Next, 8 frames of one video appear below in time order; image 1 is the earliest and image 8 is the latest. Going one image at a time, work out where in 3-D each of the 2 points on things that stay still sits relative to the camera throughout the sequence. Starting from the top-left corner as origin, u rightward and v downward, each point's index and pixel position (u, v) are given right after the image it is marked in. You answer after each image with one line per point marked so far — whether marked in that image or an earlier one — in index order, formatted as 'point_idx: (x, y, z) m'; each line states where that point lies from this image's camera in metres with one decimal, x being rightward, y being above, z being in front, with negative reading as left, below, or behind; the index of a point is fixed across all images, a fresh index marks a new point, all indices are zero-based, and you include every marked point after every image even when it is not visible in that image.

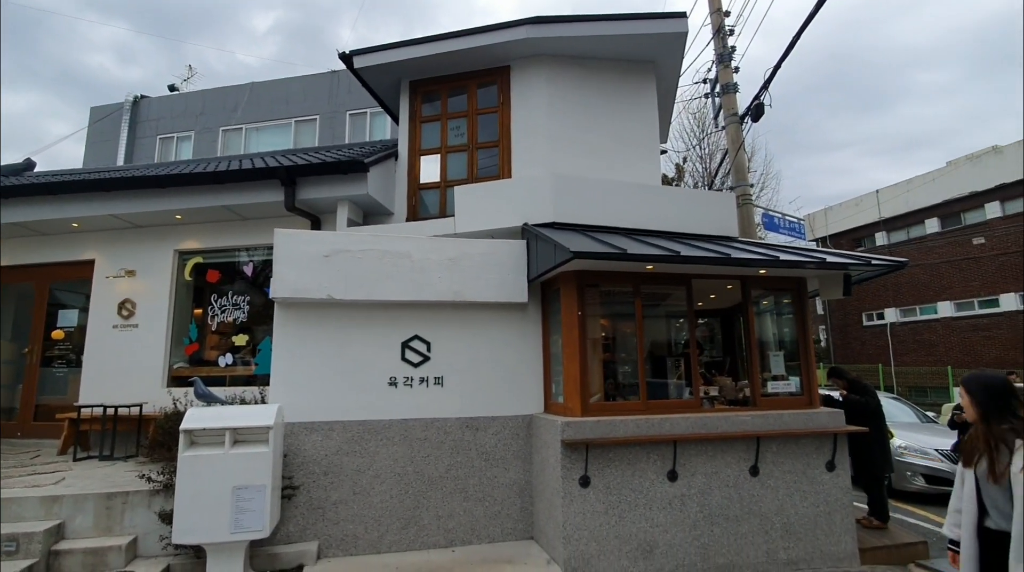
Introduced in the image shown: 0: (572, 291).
0: (+0.6, -0.1, +5.5) m
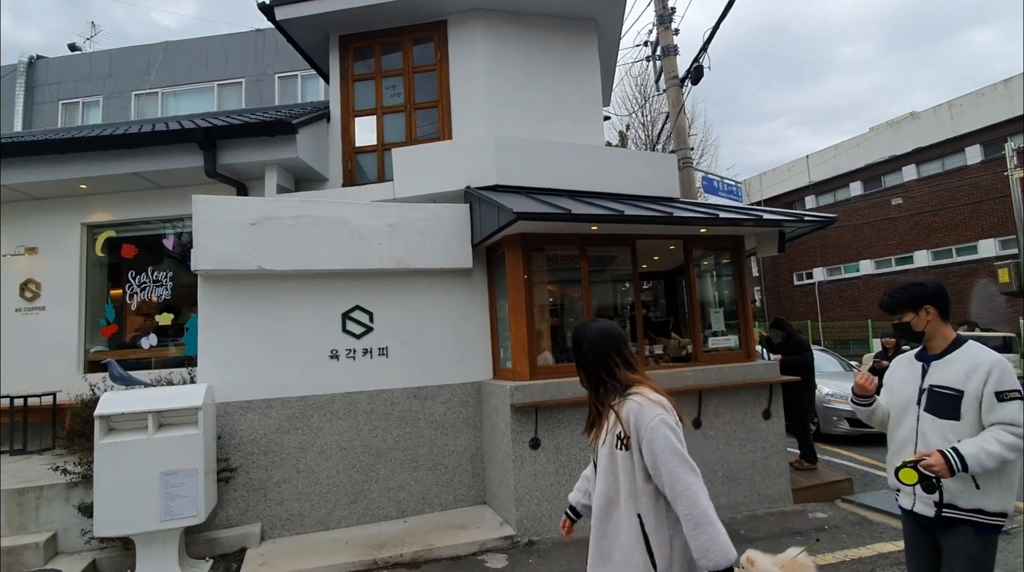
0: (0.0, +0.3, +5.4) m
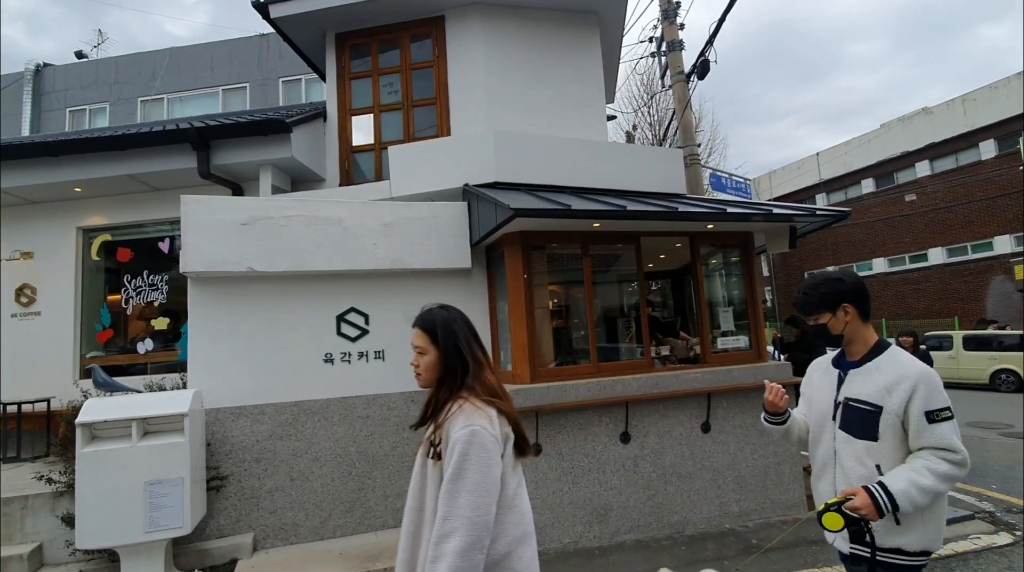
0: (0.0, +0.3, +5.3) m
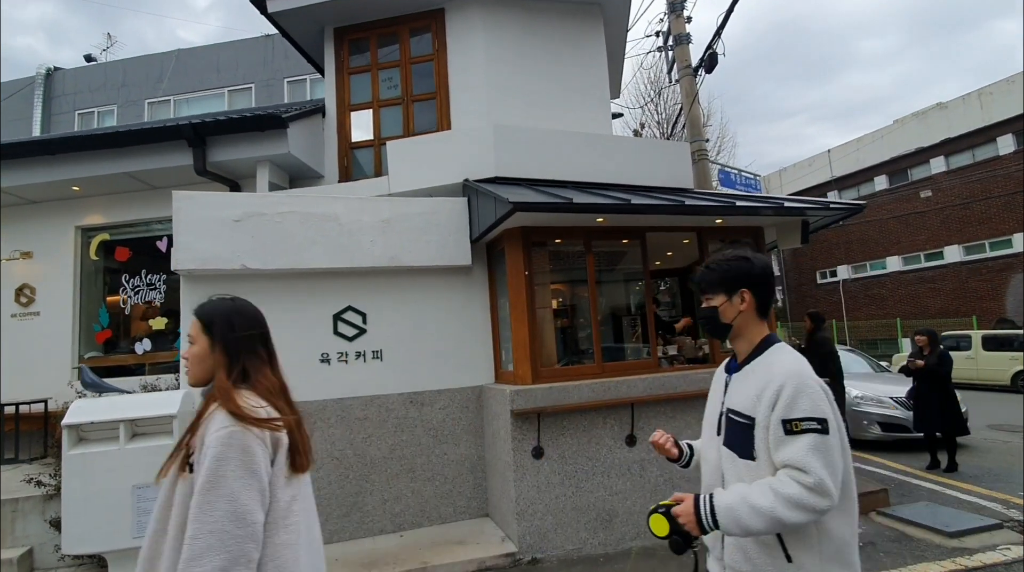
0: (0.0, +0.4, +5.1) m
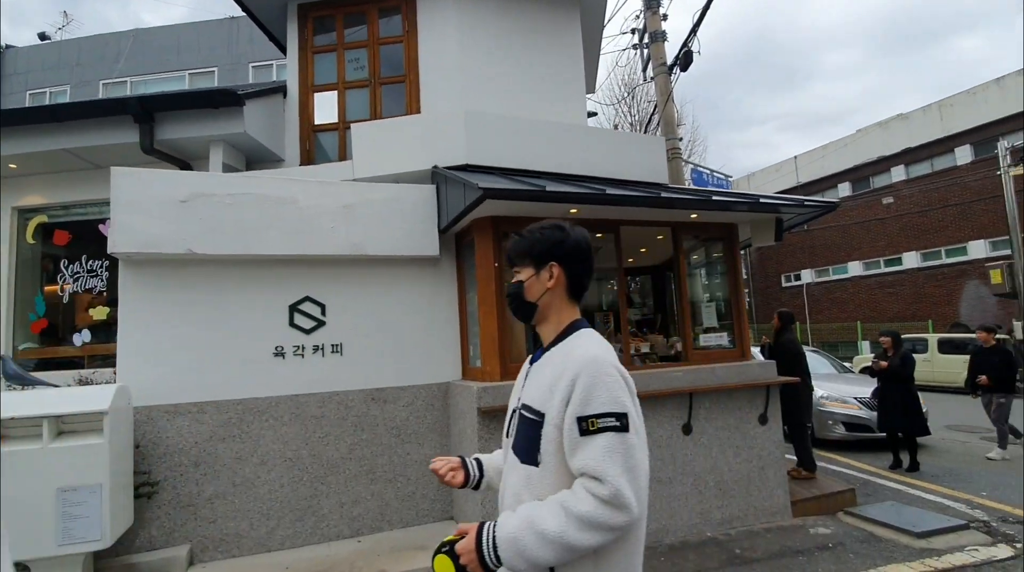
0: (-0.2, +0.4, +4.9) m
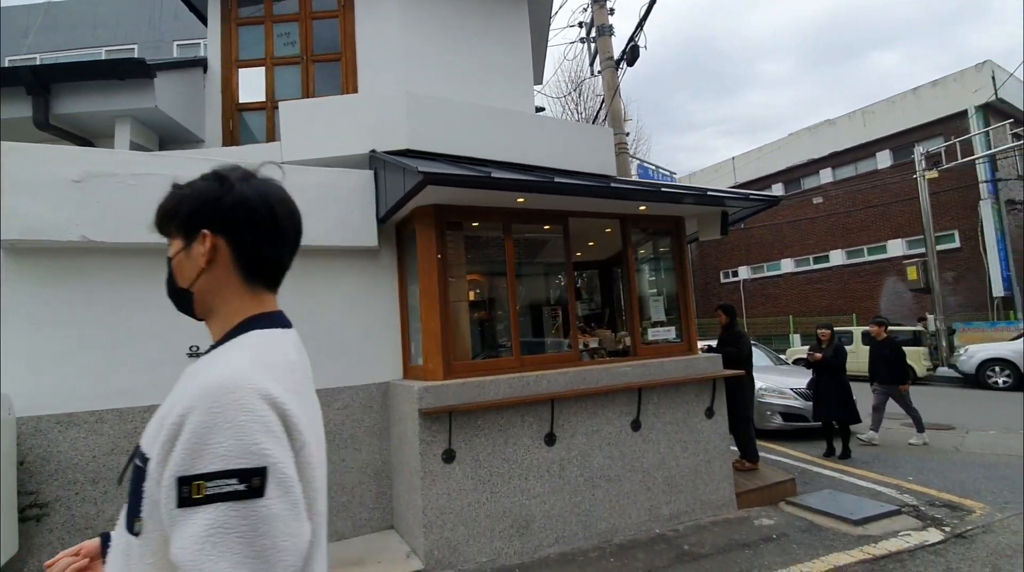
0: (-0.7, +0.5, +4.6) m
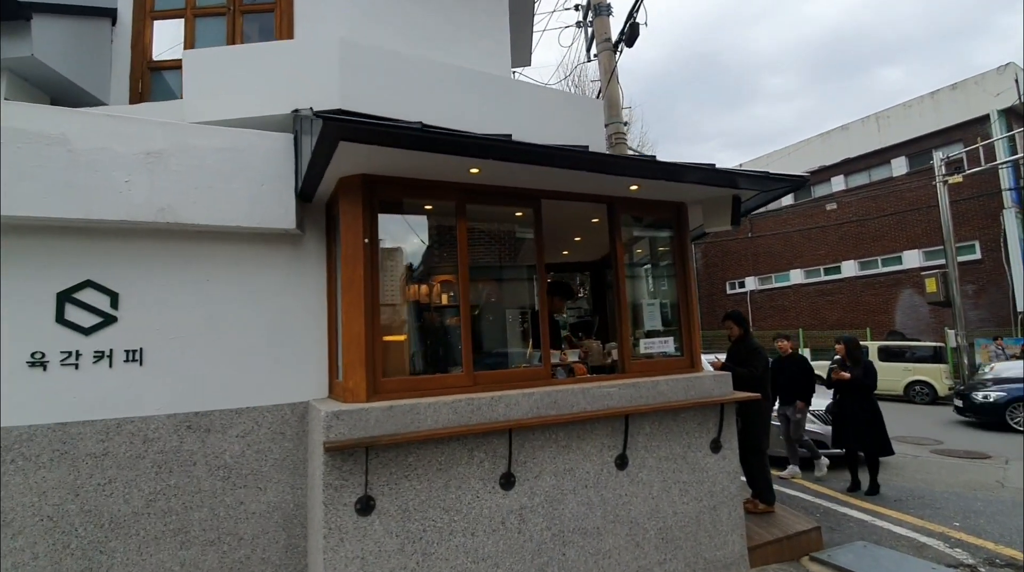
0: (-1.1, +0.5, +3.5) m
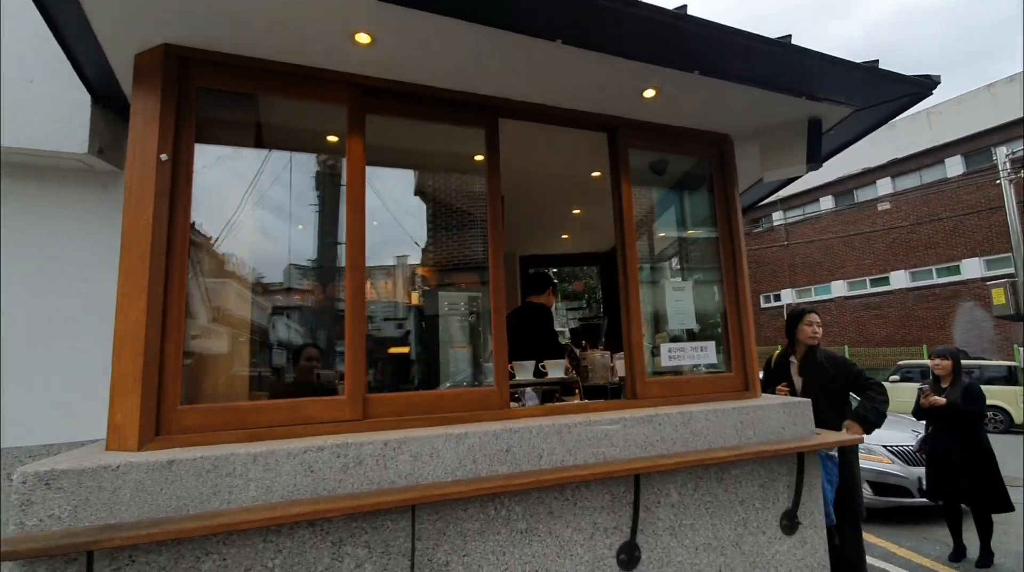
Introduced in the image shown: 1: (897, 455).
0: (-1.4, +0.7, +2.1) m
1: (+4.4, -1.9, +5.9) m
